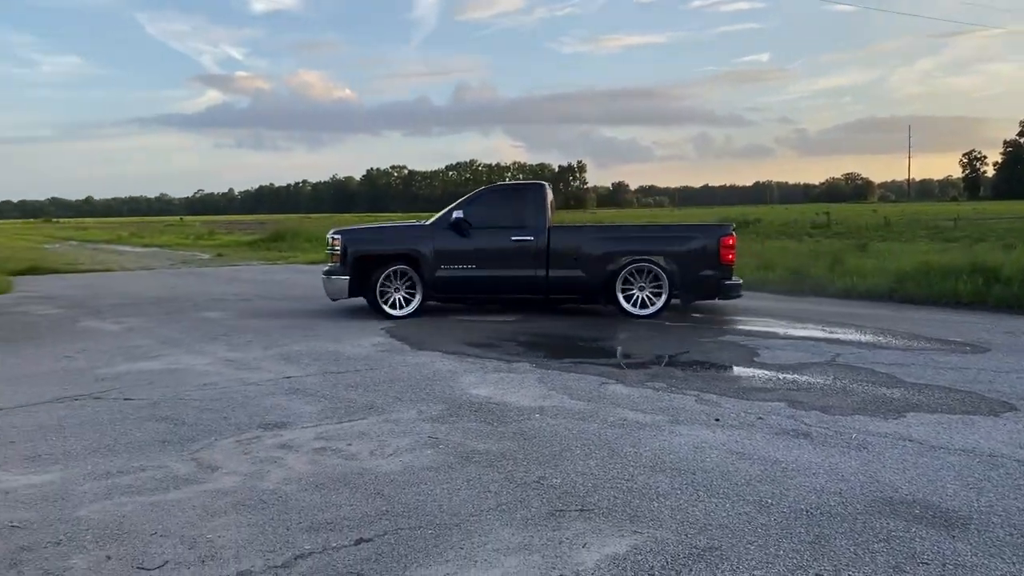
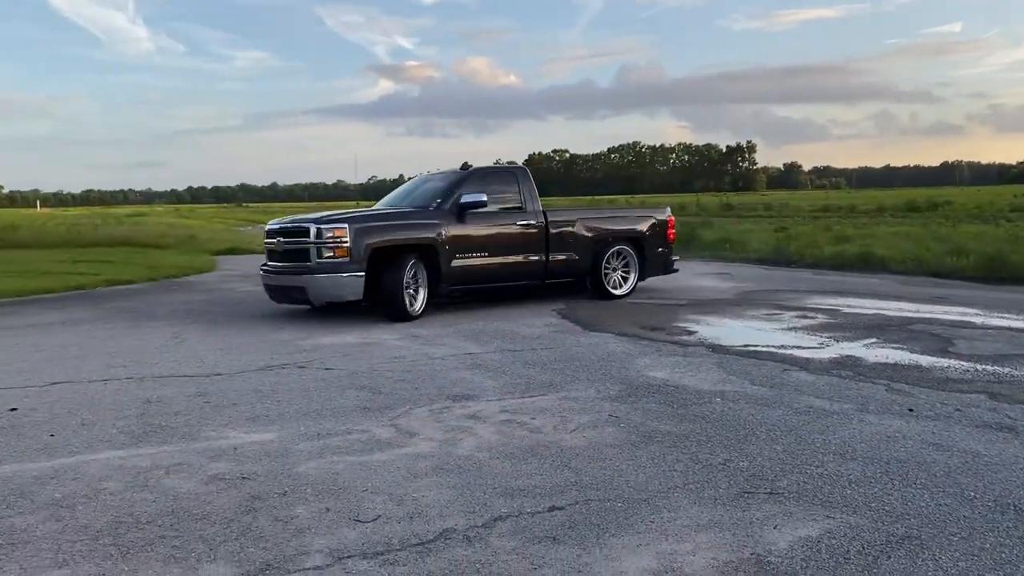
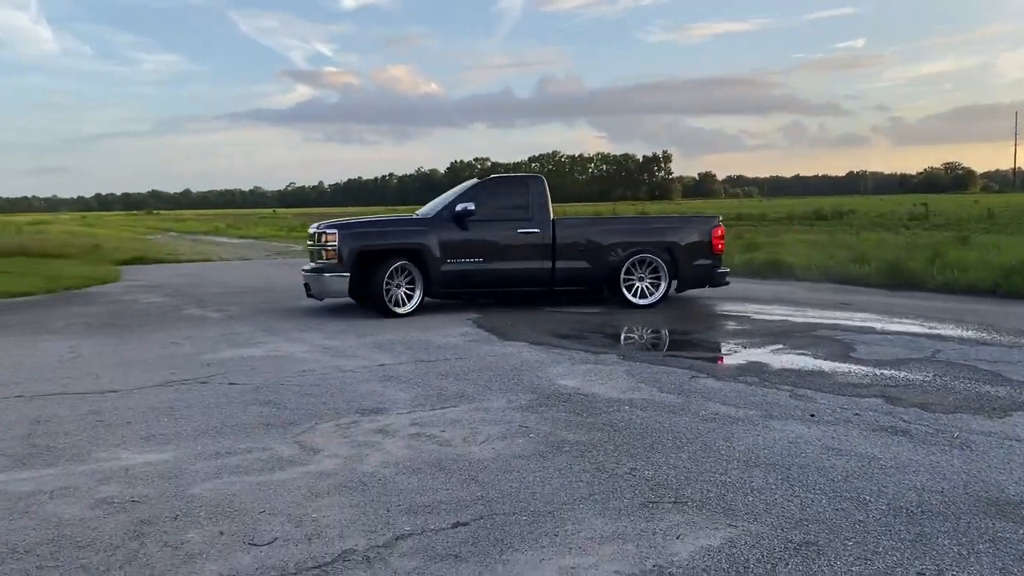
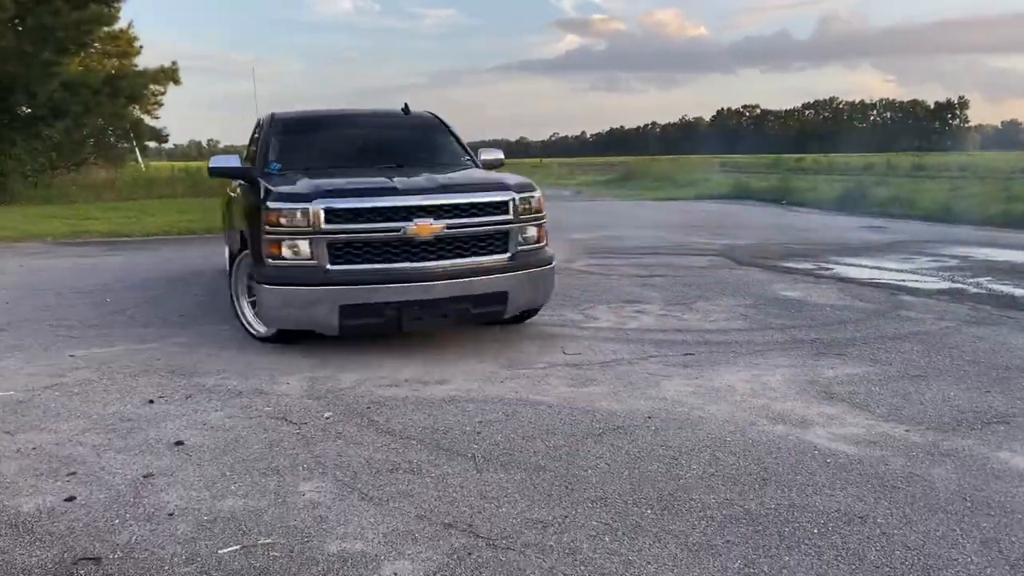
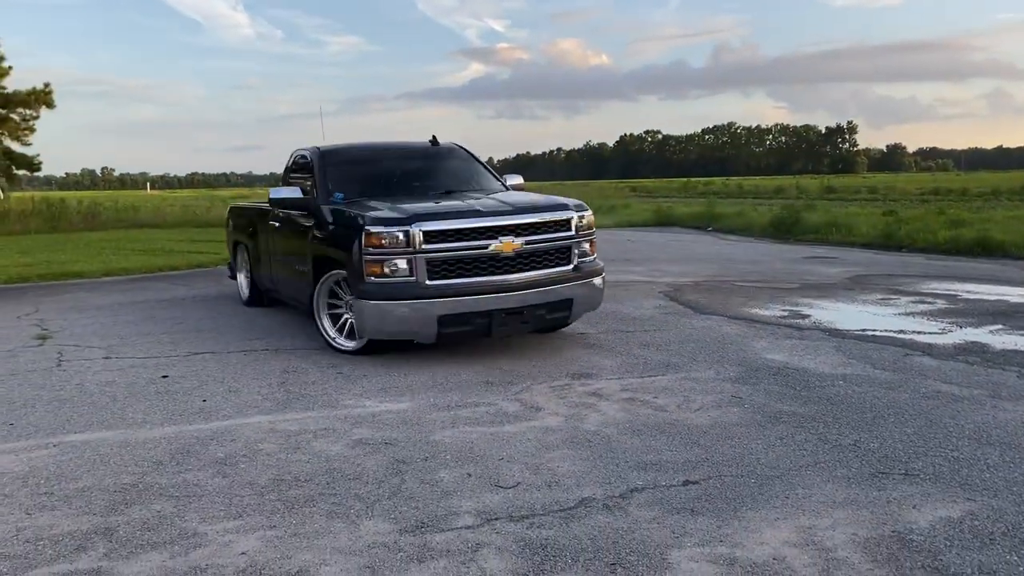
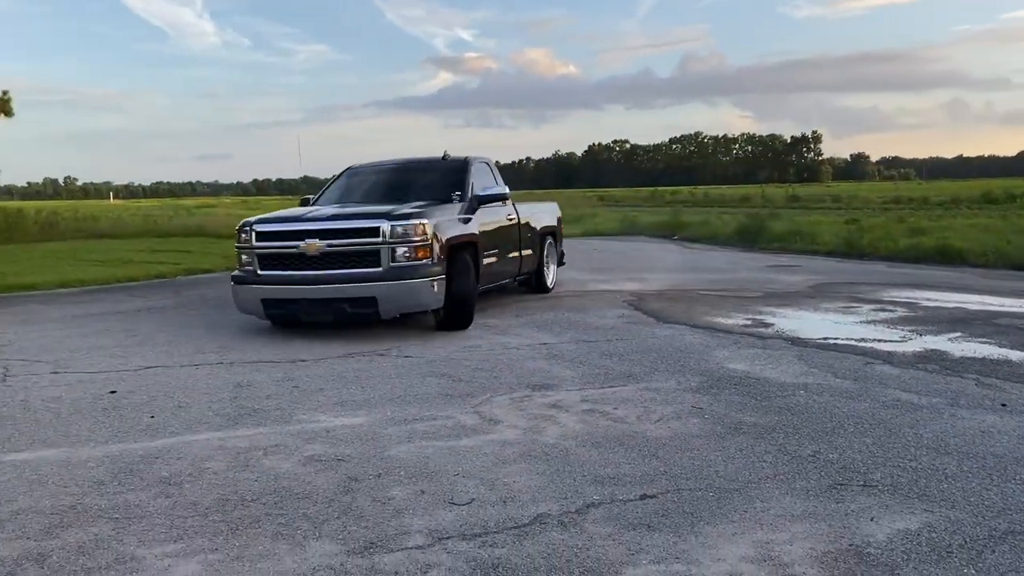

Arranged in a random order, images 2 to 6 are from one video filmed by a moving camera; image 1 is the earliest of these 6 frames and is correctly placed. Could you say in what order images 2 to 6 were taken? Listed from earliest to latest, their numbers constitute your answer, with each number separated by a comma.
3, 2, 6, 5, 4
